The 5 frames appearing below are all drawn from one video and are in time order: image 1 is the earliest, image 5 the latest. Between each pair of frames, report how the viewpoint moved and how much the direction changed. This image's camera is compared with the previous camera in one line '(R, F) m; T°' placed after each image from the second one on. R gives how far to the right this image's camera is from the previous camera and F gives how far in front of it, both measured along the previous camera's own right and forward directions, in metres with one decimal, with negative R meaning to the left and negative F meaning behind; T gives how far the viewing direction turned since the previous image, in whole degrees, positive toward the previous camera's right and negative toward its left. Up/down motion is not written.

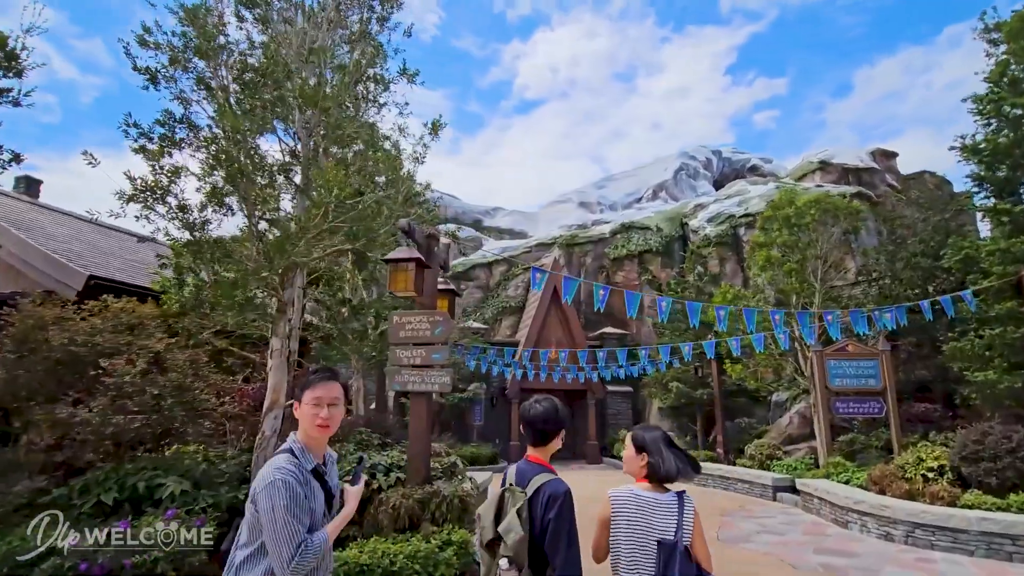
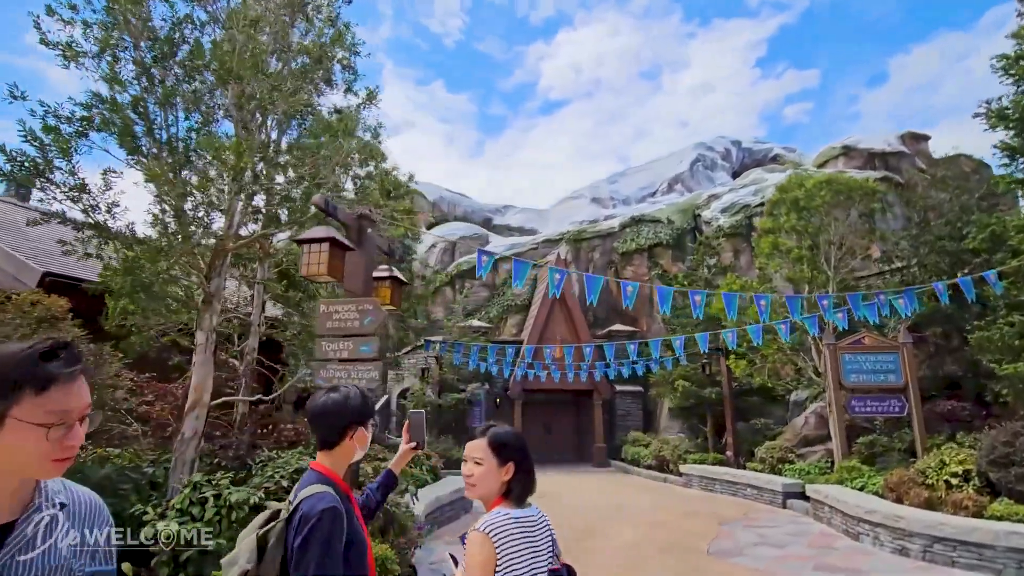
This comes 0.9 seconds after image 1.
(+0.8, +0.6) m; -3°
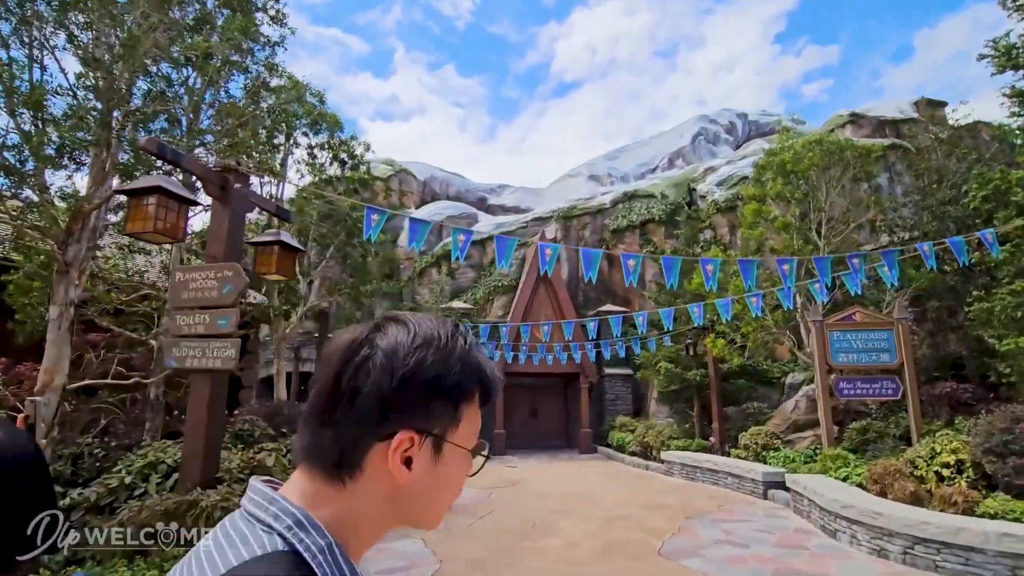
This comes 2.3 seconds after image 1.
(+1.0, +0.8) m; -1°
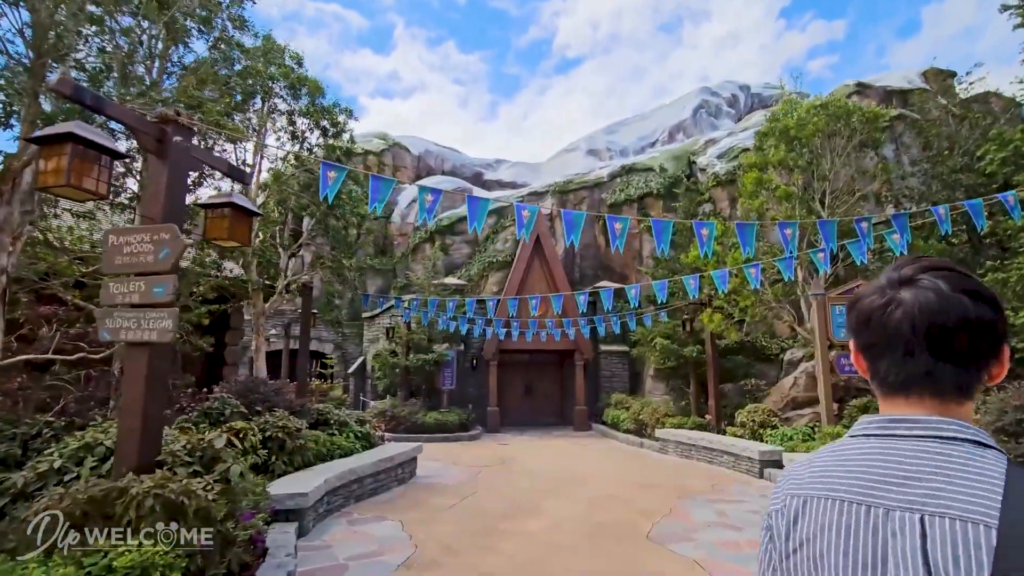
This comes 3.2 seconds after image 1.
(+0.2, +0.4) m; 0°
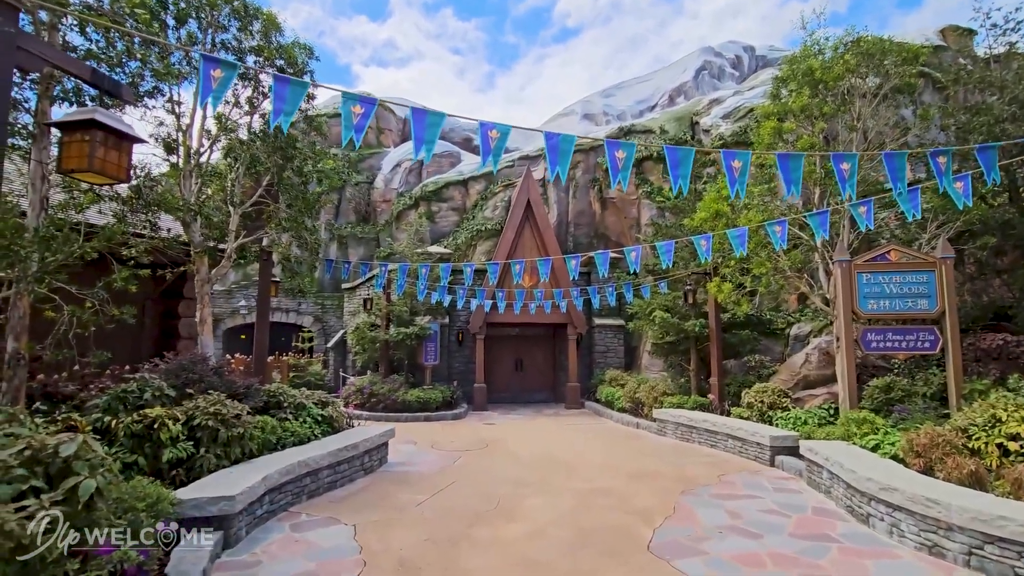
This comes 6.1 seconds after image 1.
(+0.2, +1.1) m; +1°
